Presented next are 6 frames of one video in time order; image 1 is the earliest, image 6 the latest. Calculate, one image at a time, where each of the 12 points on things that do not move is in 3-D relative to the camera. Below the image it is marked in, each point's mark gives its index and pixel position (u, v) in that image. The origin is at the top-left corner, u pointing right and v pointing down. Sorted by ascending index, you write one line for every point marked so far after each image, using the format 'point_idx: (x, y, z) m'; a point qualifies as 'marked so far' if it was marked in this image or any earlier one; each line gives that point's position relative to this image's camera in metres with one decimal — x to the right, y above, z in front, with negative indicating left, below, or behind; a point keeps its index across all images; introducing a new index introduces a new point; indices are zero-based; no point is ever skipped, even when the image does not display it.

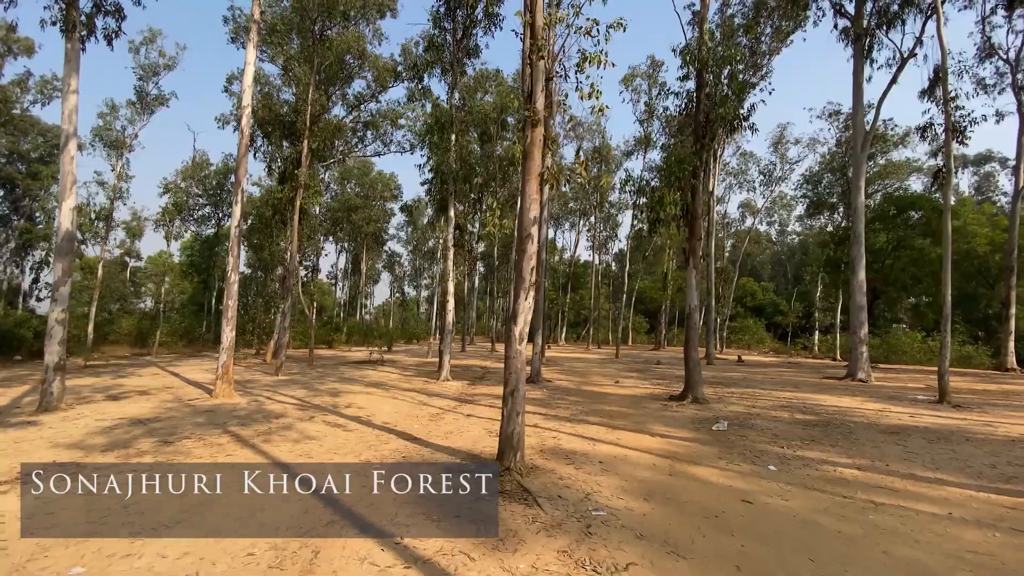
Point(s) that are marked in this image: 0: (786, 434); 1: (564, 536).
0: (+3.7, -1.9, +6.9) m
1: (+0.3, -1.7, +3.5) m
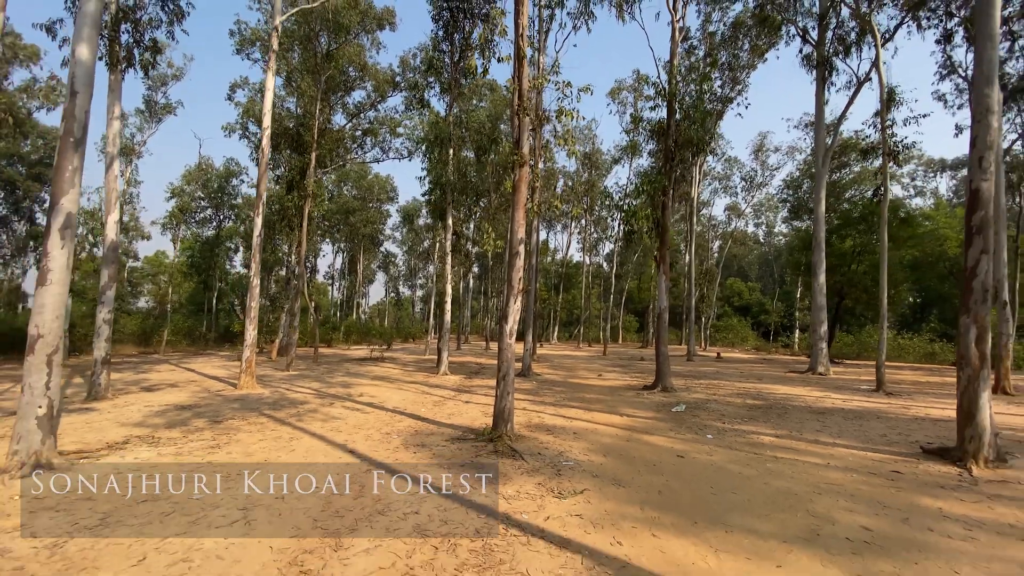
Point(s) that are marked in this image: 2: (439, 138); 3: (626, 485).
0: (+3.6, -2.0, +8.3) m
1: (+0.2, -1.8, +4.9) m
2: (-2.5, +5.1, +17.7) m
3: (+1.0, -1.8, +4.6) m
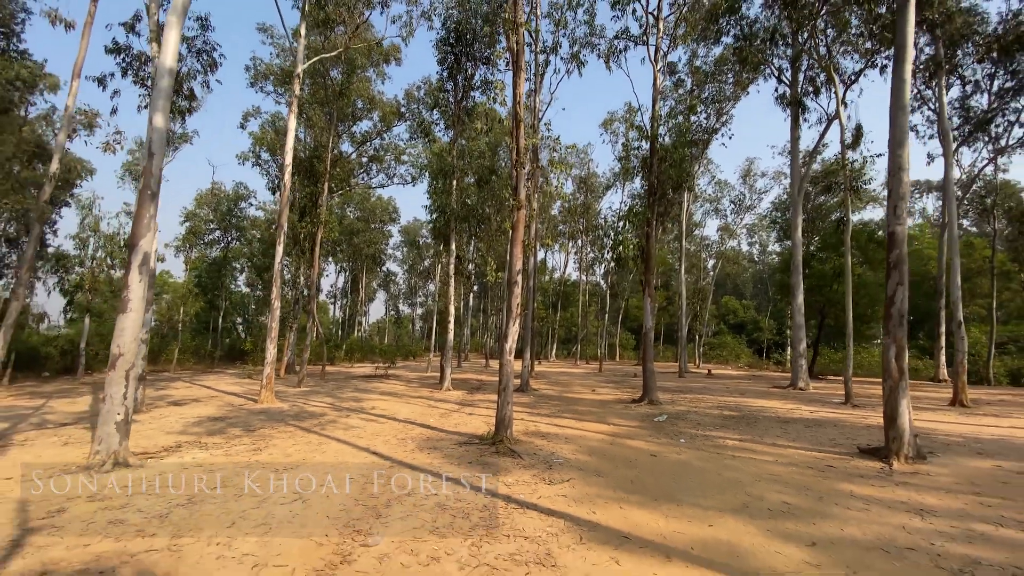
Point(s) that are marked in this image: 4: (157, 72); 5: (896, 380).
0: (+3.6, -2.4, +9.3) m
1: (+0.2, -2.1, +5.9) m
2: (-2.6, +4.3, +19.0) m
3: (+1.0, -2.1, +5.7) m
4: (-4.8, +2.9, +6.9) m
5: (+4.7, -1.1, +6.3) m
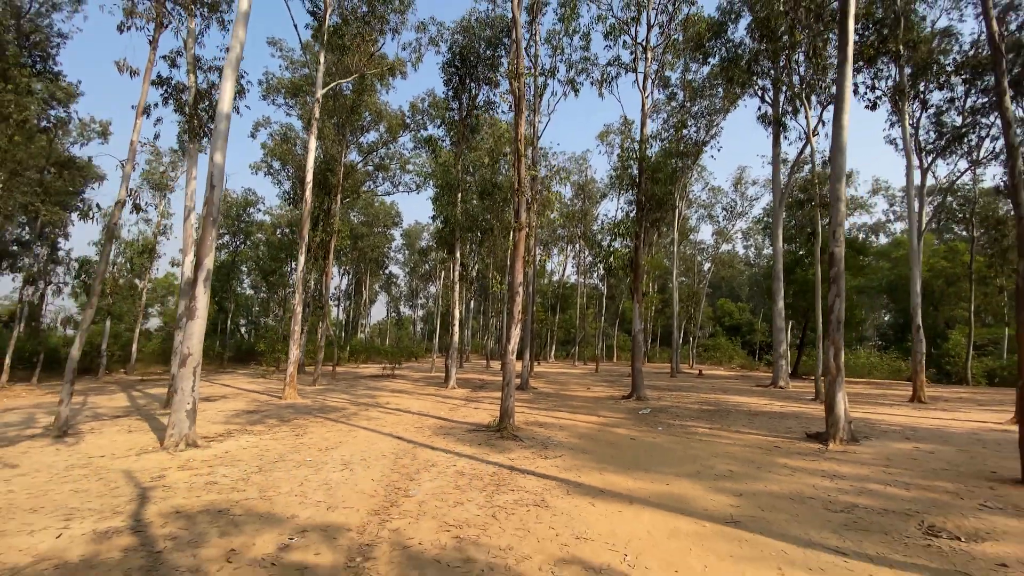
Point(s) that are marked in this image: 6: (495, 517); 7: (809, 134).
0: (+3.6, -2.6, +10.6) m
1: (+0.3, -2.3, +7.2) m
2: (-2.5, +4.1, +20.3) m
3: (+1.1, -2.2, +6.9) m
4: (-4.7, +2.7, +8.2) m
5: (+4.8, -1.3, +7.6) m
6: (-0.1, -2.0, +4.4) m
7: (+10.3, +5.3, +17.8) m
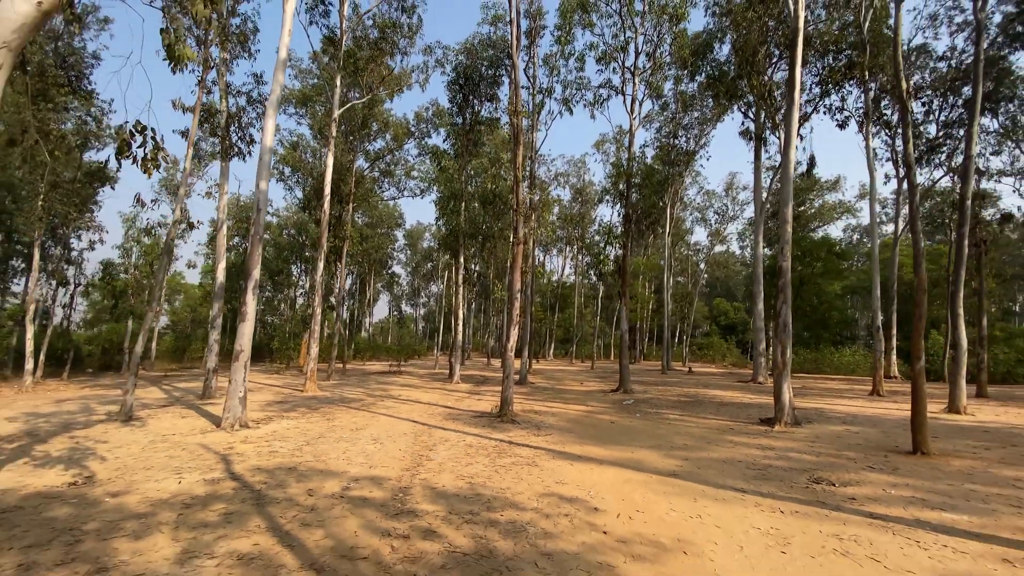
0: (+3.6, -2.8, +12.1) m
1: (+0.3, -2.4, +8.7) m
2: (-2.5, +4.0, +21.8) m
3: (+1.0, -2.4, +8.4) m
4: (-4.7, +2.6, +9.7) m
5: (+4.7, -1.4, +9.1) m
6: (-0.2, -2.1, +5.9) m
7: (+10.3, +5.2, +19.3) m
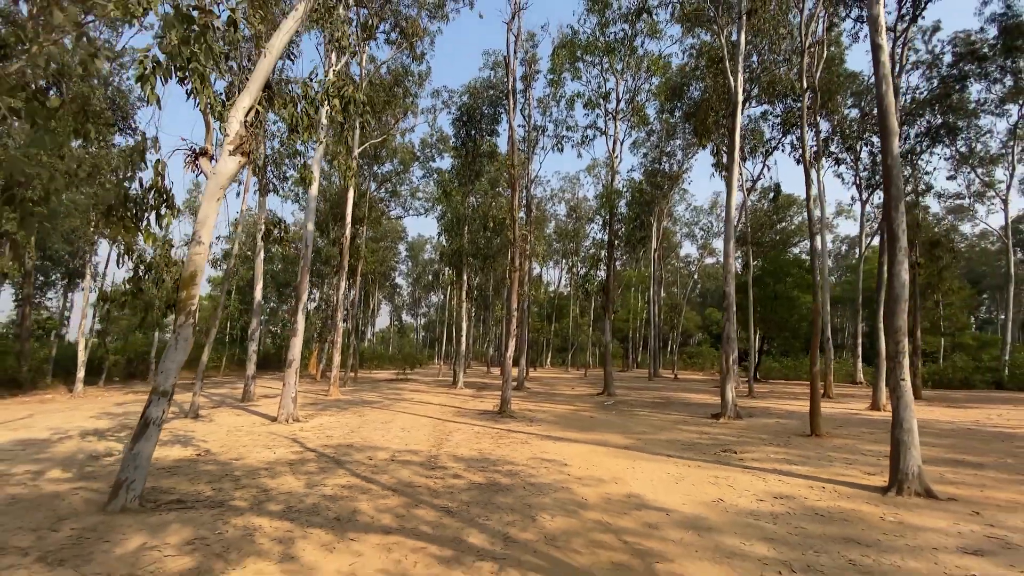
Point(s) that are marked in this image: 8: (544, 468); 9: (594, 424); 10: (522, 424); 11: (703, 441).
0: (+3.5, -3.3, +14.4) m
1: (+0.2, -2.9, +11.0) m
2: (-2.6, +3.3, +24.2) m
3: (+1.0, -2.8, +10.7) m
4: (-4.8, +2.1, +12.0) m
5: (+4.7, -1.9, +11.4) m
6: (-0.2, -2.5, +8.2) m
7: (+10.2, +4.6, +21.7) m
8: (+0.4, -2.3, +6.6) m
9: (+1.7, -2.8, +10.6) m
10: (+0.2, -2.8, +10.6) m
11: (+3.2, -2.6, +8.7) m
